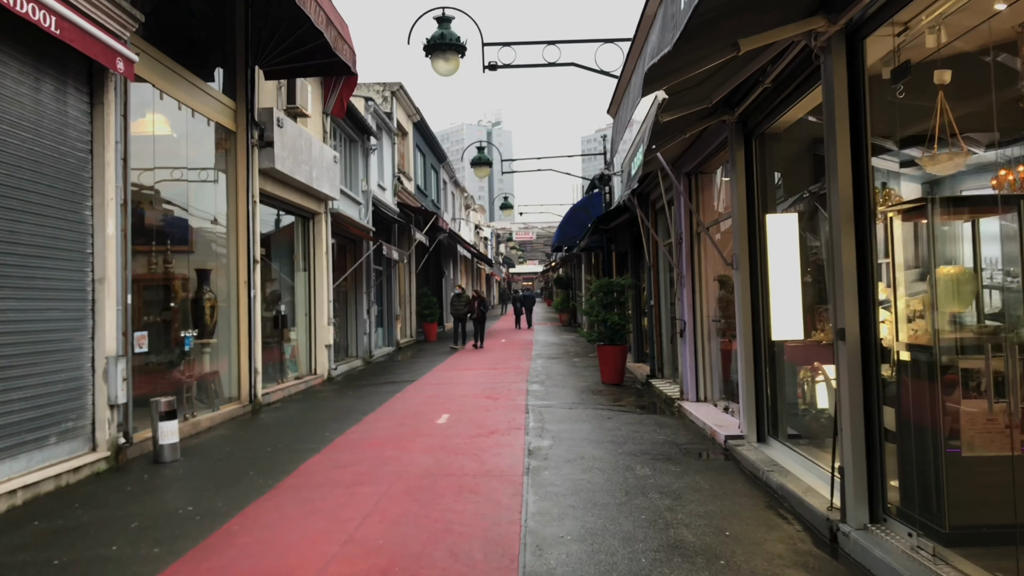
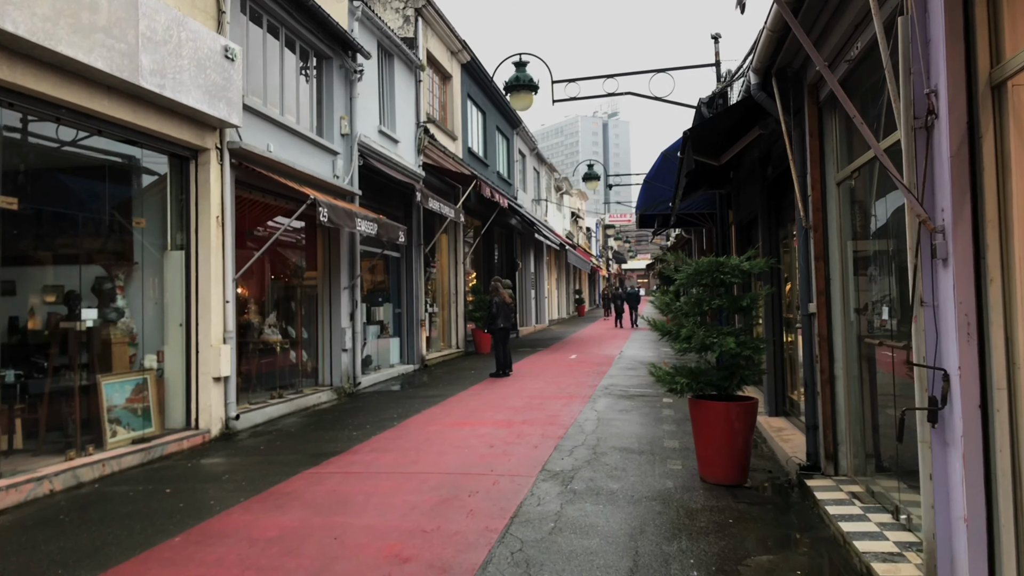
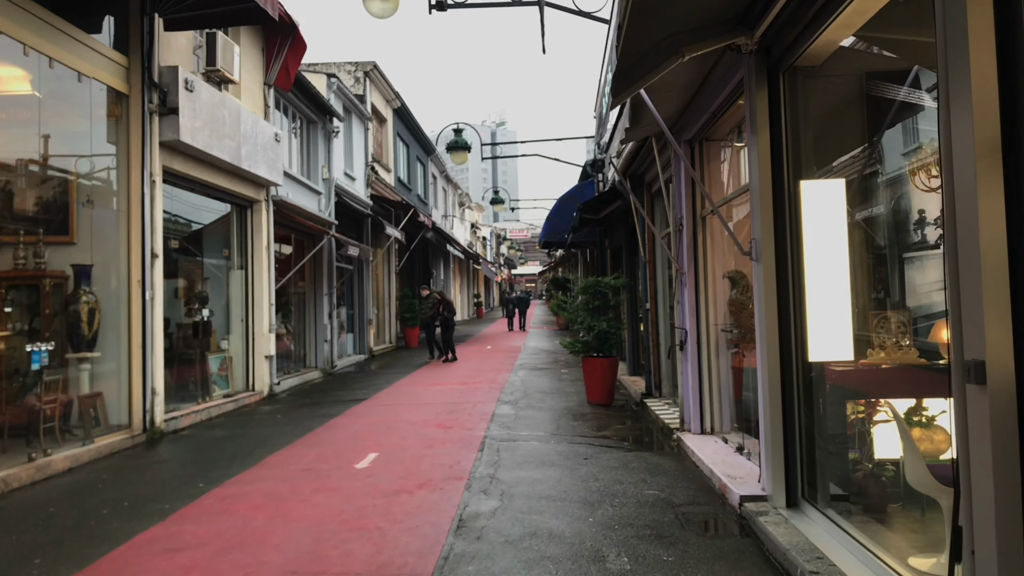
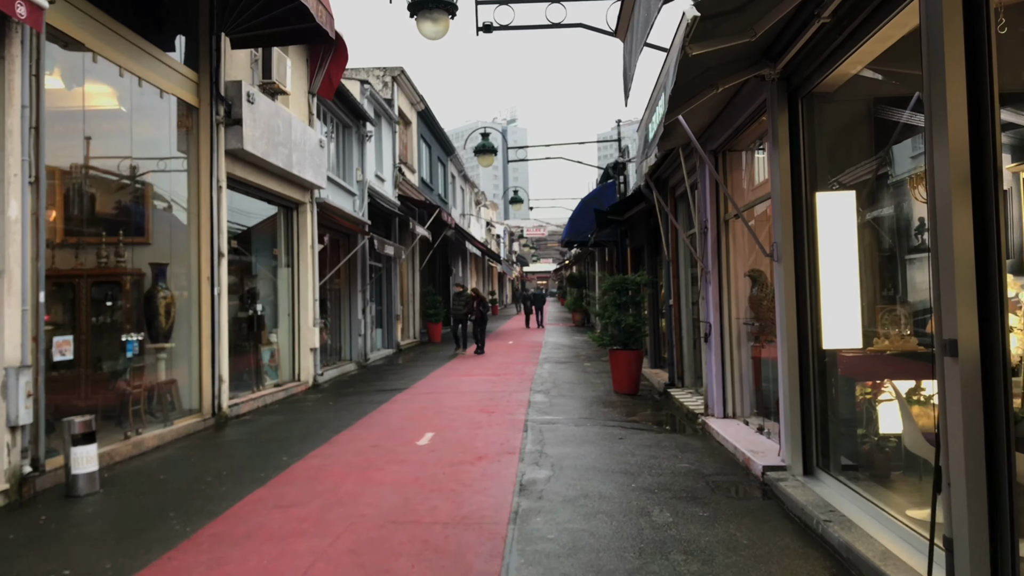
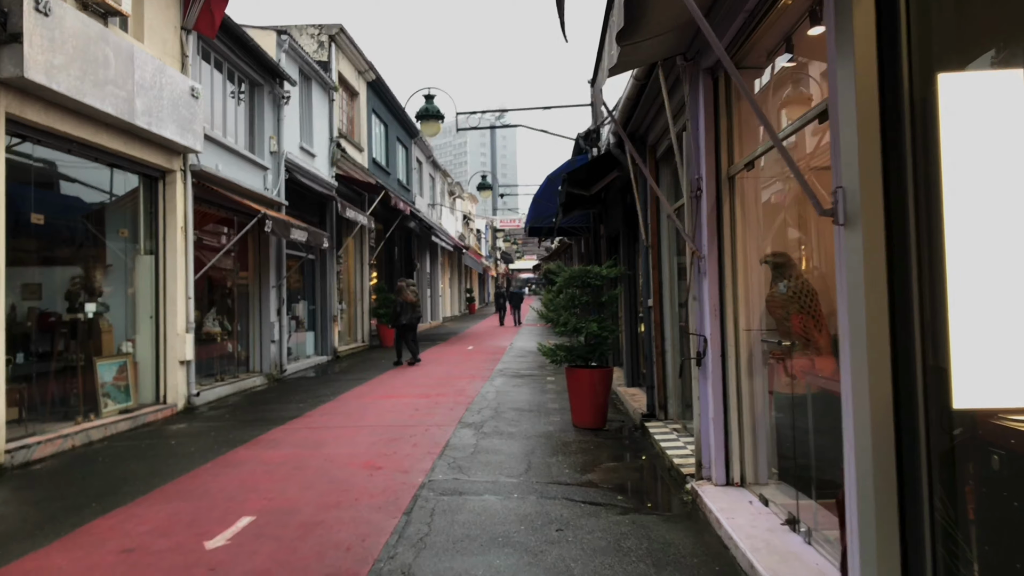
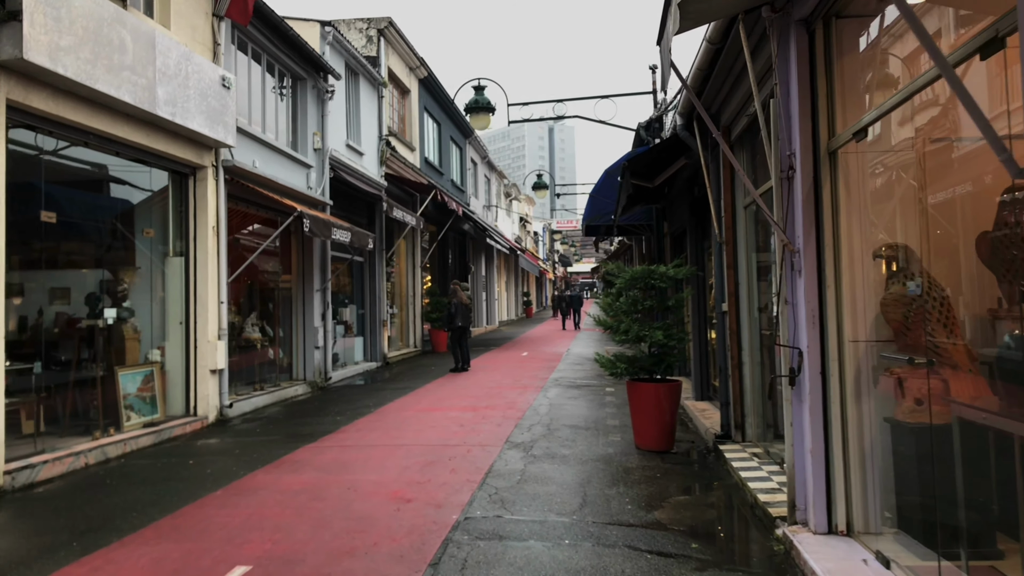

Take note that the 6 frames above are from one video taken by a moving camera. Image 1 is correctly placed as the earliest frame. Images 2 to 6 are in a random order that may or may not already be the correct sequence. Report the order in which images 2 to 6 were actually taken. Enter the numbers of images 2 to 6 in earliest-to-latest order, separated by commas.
4, 3, 5, 6, 2
